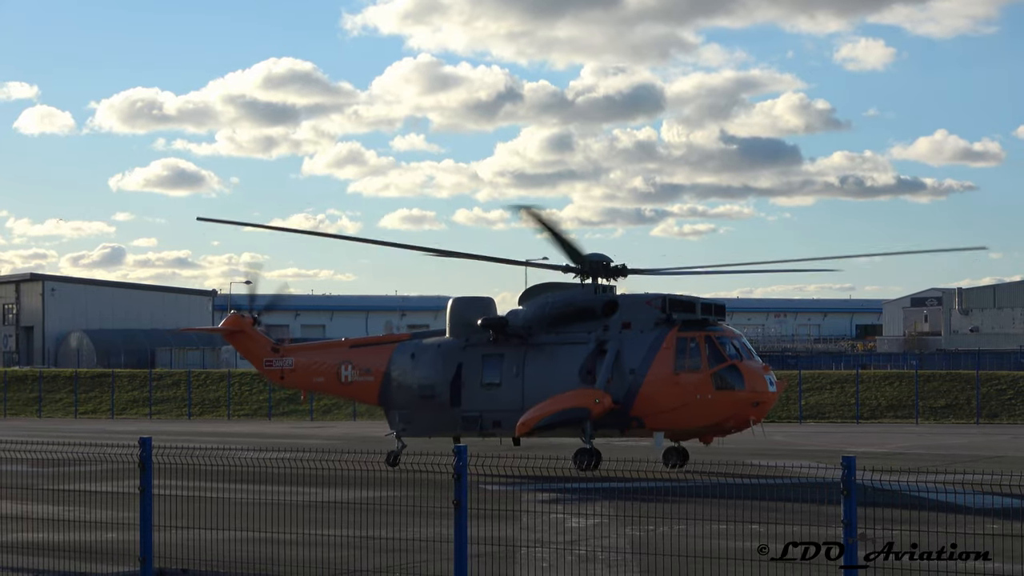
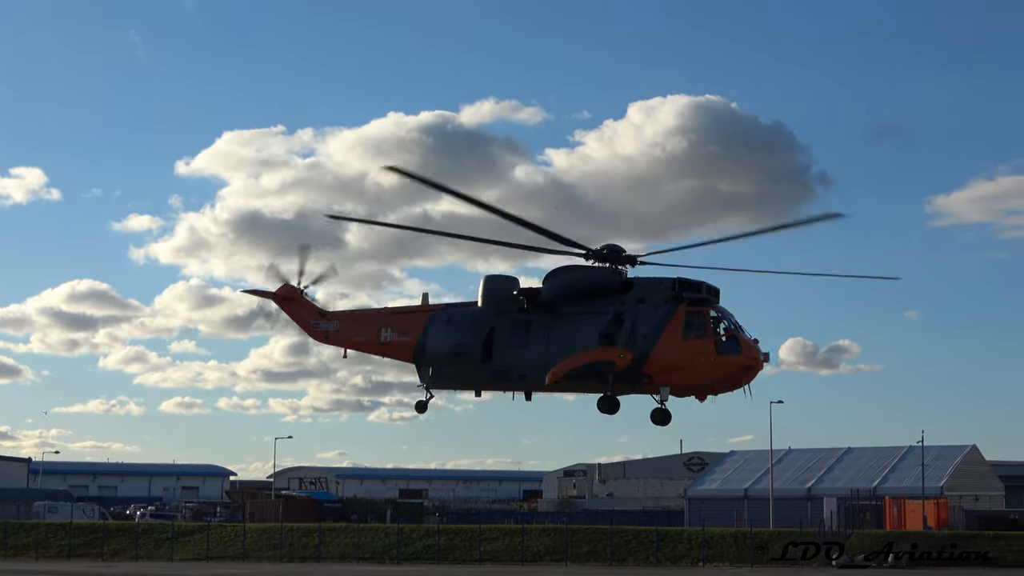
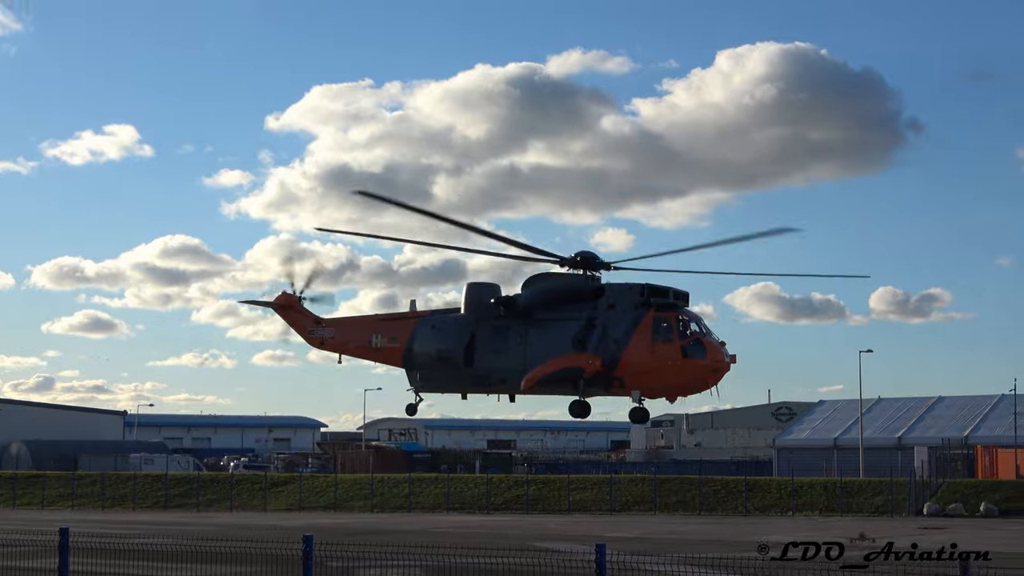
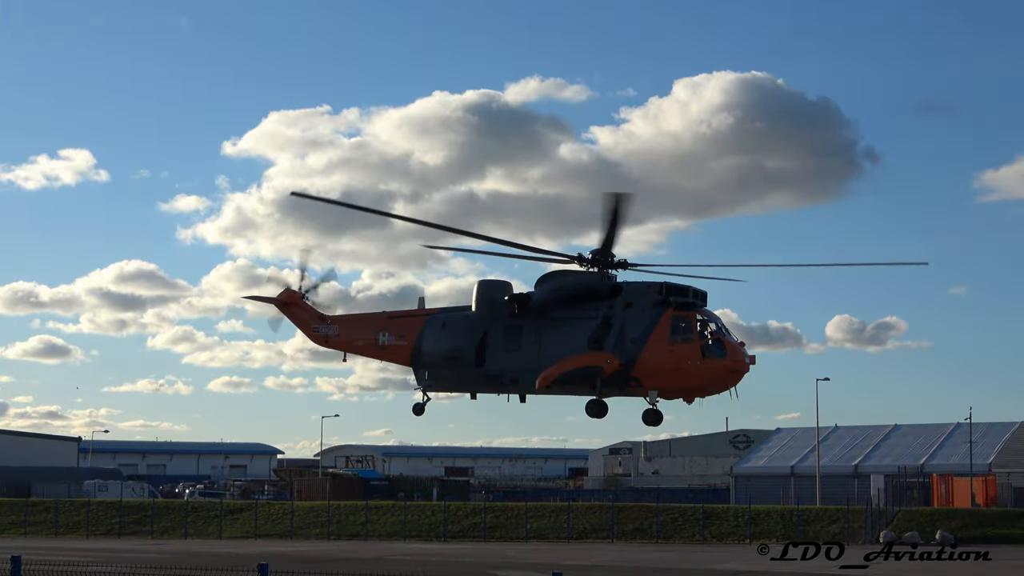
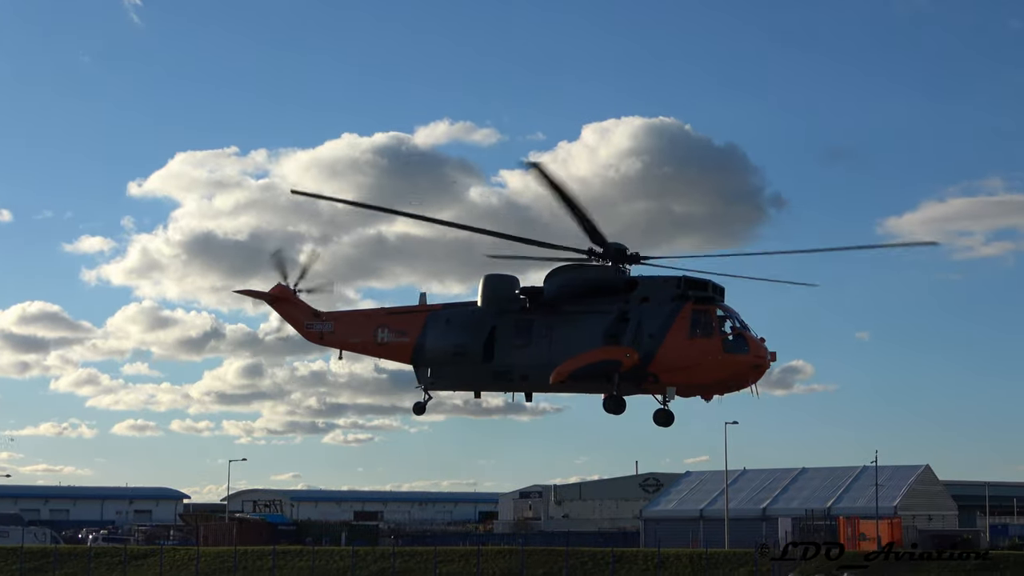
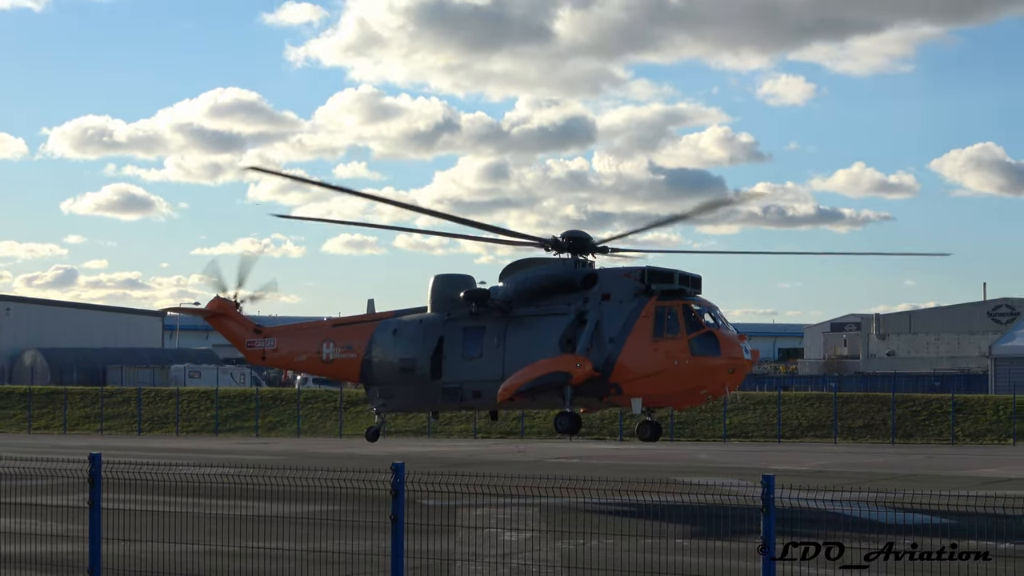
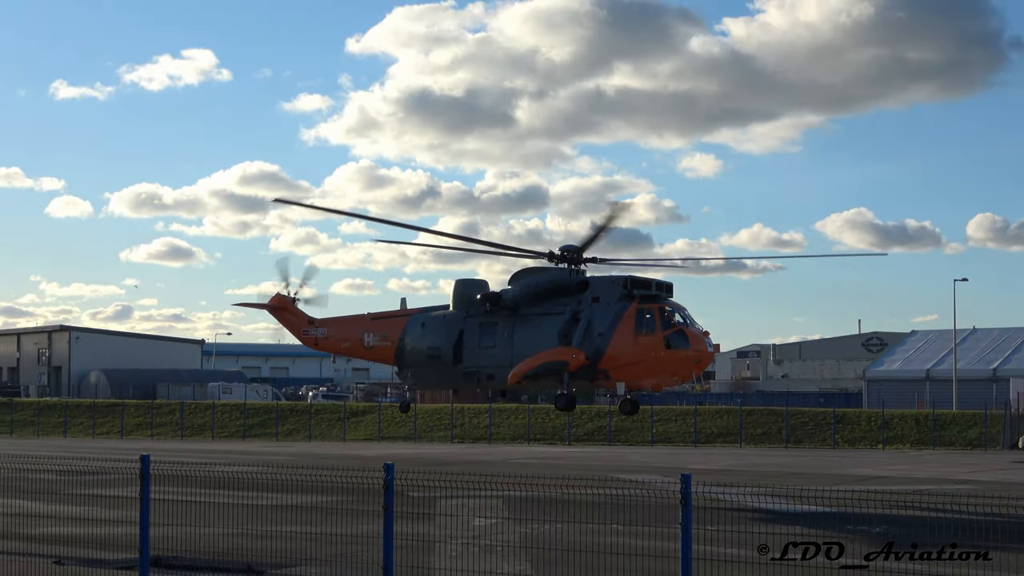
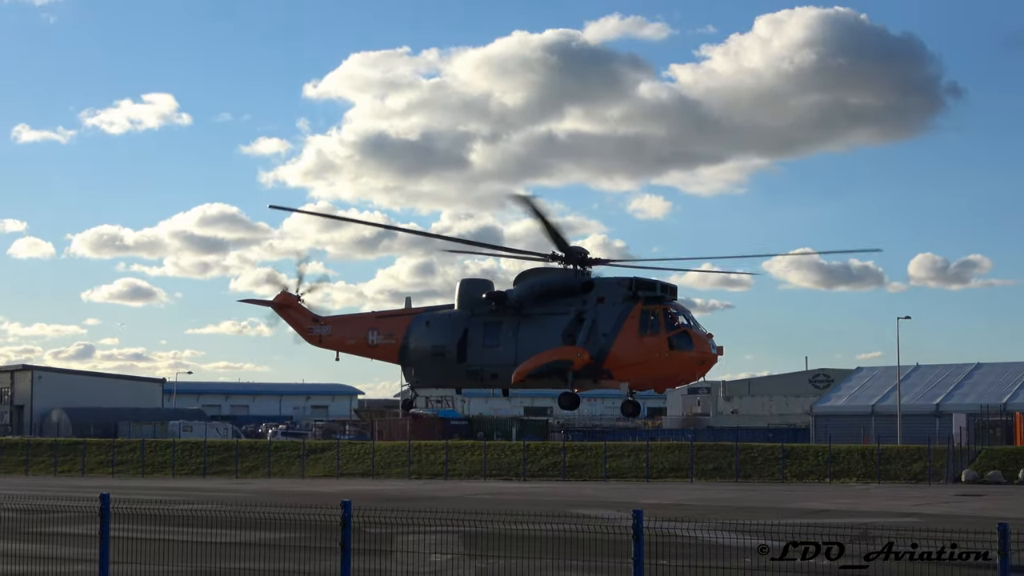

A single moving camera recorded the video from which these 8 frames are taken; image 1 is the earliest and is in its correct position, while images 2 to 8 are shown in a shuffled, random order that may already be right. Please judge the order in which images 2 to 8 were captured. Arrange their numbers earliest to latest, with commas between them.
6, 7, 8, 3, 4, 2, 5
